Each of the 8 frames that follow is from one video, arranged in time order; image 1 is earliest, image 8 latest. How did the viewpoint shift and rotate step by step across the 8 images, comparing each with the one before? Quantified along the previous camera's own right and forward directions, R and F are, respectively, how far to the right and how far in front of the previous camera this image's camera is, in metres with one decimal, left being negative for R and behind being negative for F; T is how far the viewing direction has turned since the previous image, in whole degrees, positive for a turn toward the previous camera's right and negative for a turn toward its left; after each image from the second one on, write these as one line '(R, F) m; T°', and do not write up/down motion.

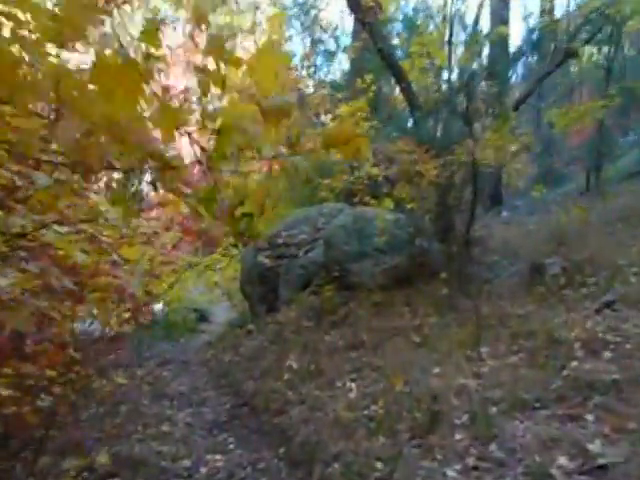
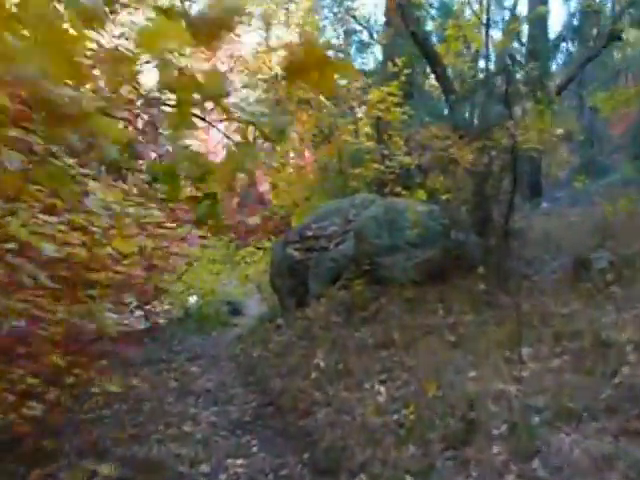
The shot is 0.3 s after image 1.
(+0.1, +0.3) m; -3°
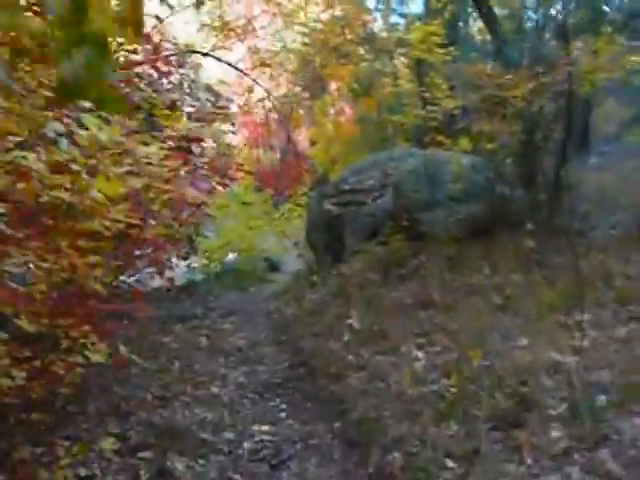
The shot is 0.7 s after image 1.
(0.0, +0.5) m; -3°
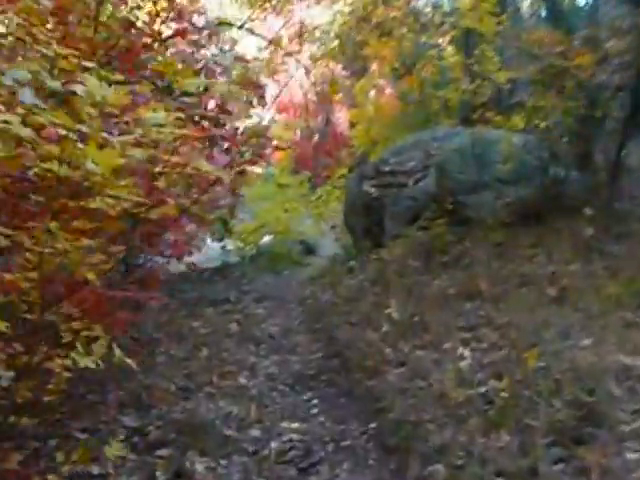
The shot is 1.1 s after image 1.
(0.0, +0.4) m; -3°
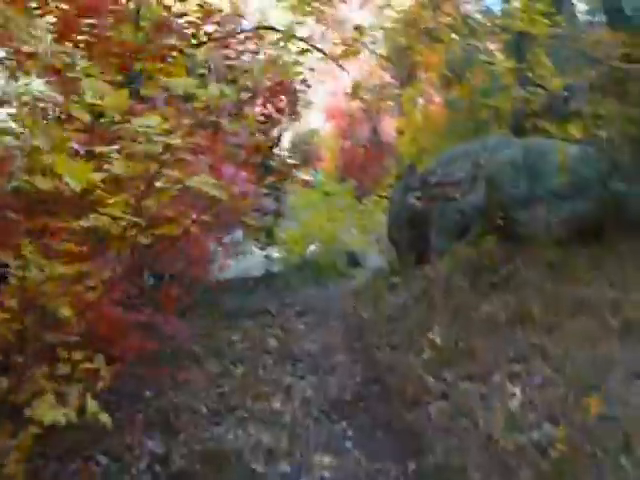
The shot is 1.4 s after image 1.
(+0.1, +0.3) m; -4°
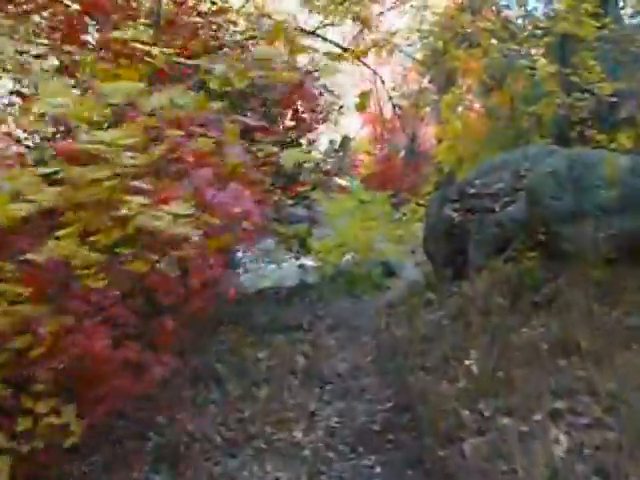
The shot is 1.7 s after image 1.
(+0.1, +0.3) m; -3°
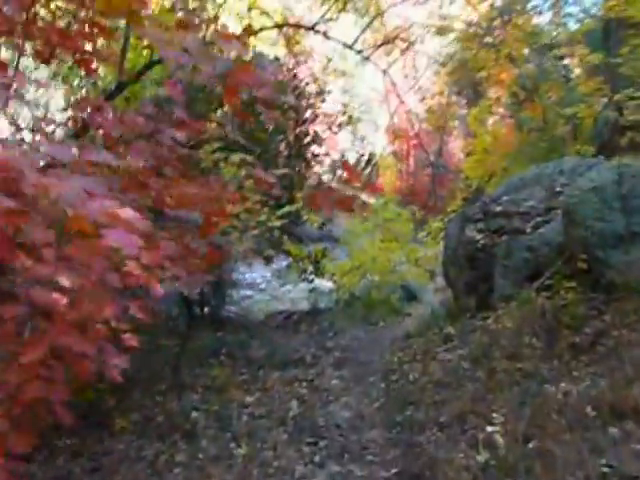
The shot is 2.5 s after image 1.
(+0.2, +0.9) m; -2°
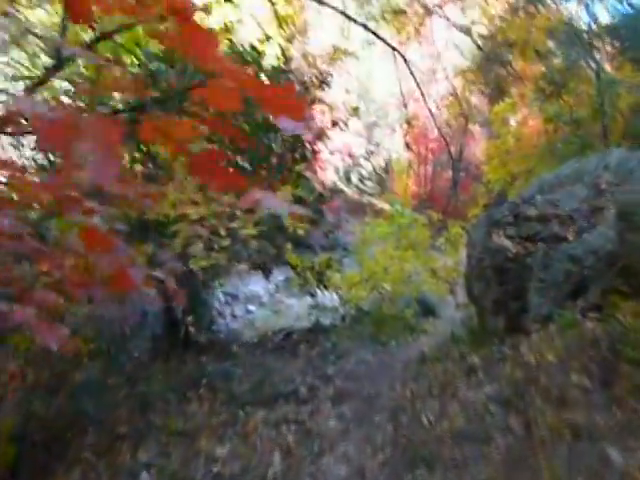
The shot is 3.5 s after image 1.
(+0.2, +1.1) m; -2°
